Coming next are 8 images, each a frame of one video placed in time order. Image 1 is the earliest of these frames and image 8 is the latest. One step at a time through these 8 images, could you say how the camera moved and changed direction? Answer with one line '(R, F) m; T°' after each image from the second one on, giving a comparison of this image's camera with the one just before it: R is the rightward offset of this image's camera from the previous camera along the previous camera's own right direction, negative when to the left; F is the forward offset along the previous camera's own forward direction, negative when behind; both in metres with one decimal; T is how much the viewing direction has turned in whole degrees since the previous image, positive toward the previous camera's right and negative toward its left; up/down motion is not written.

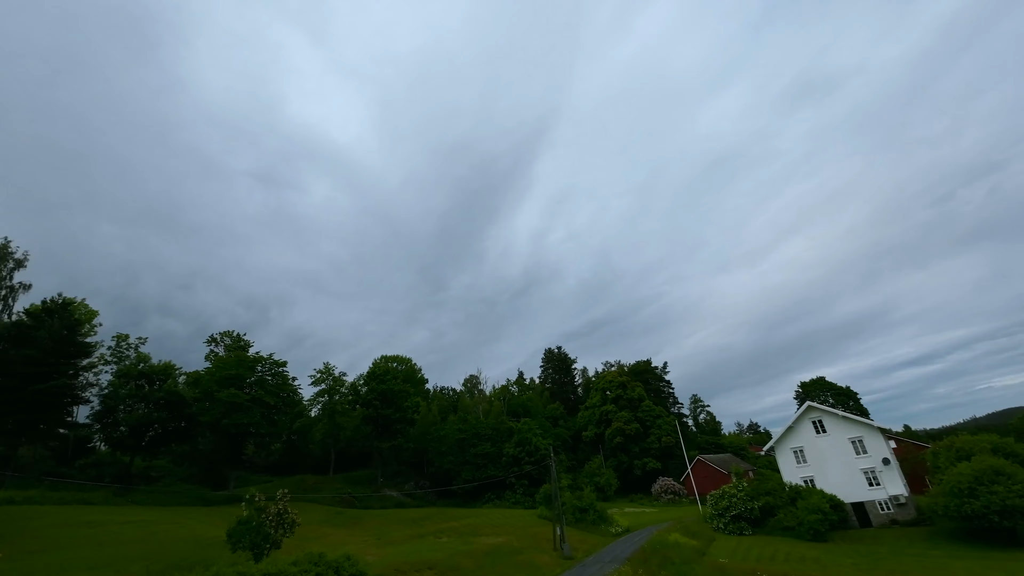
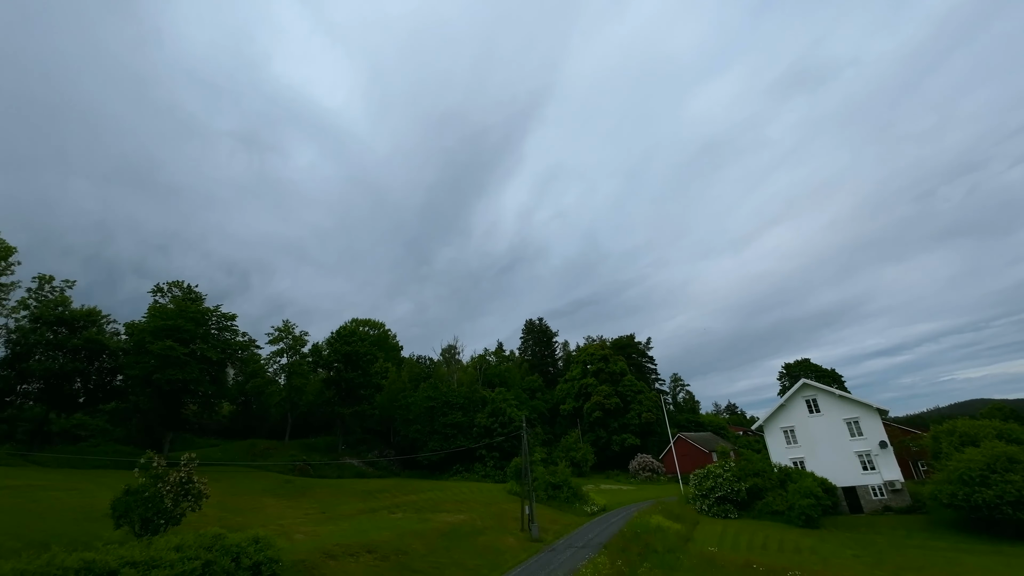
(+0.8, +4.8) m; +2°
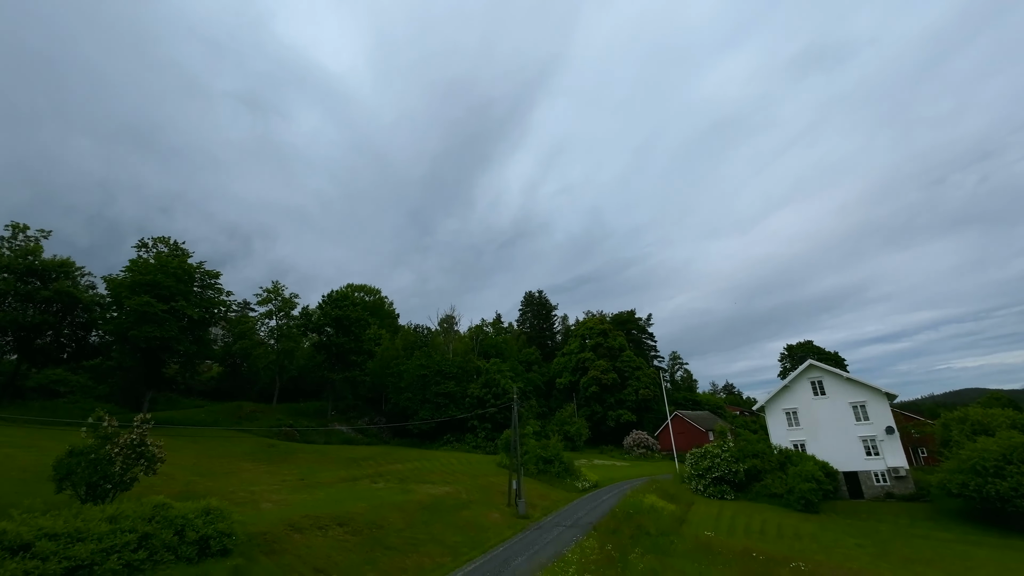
(+0.5, +2.2) m; 0°
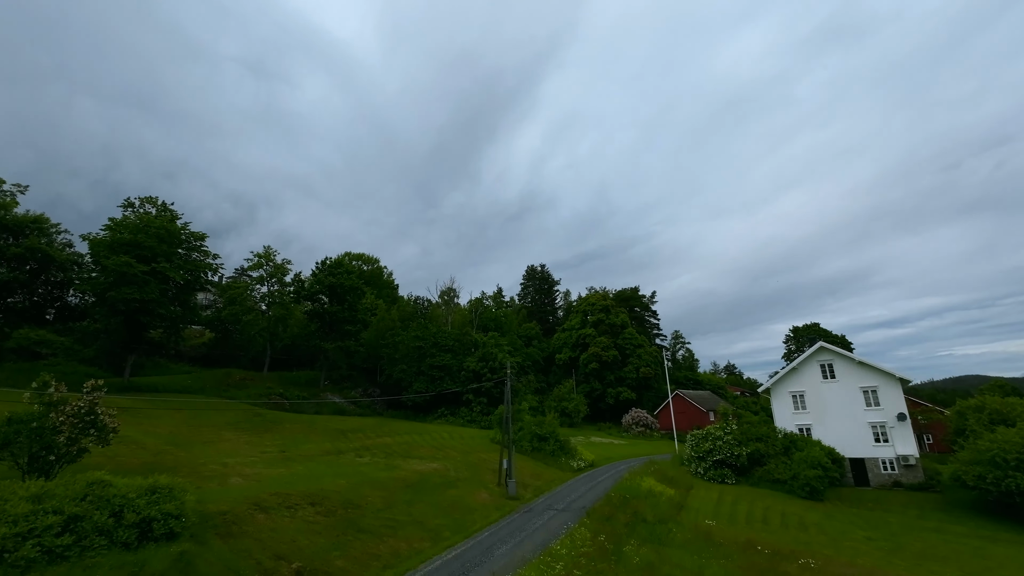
(+0.5, +2.1) m; 0°
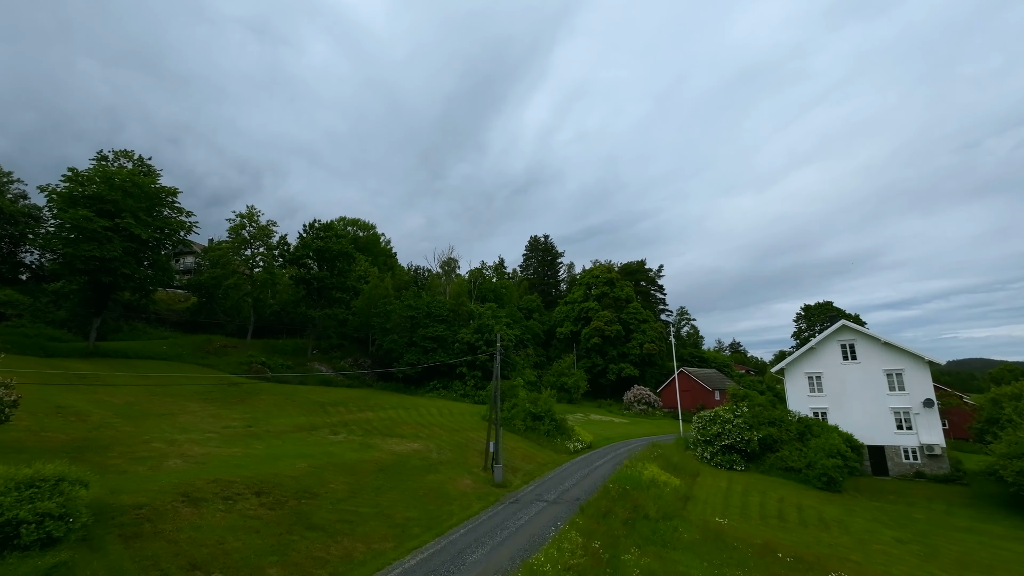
(+0.7, +3.3) m; -1°
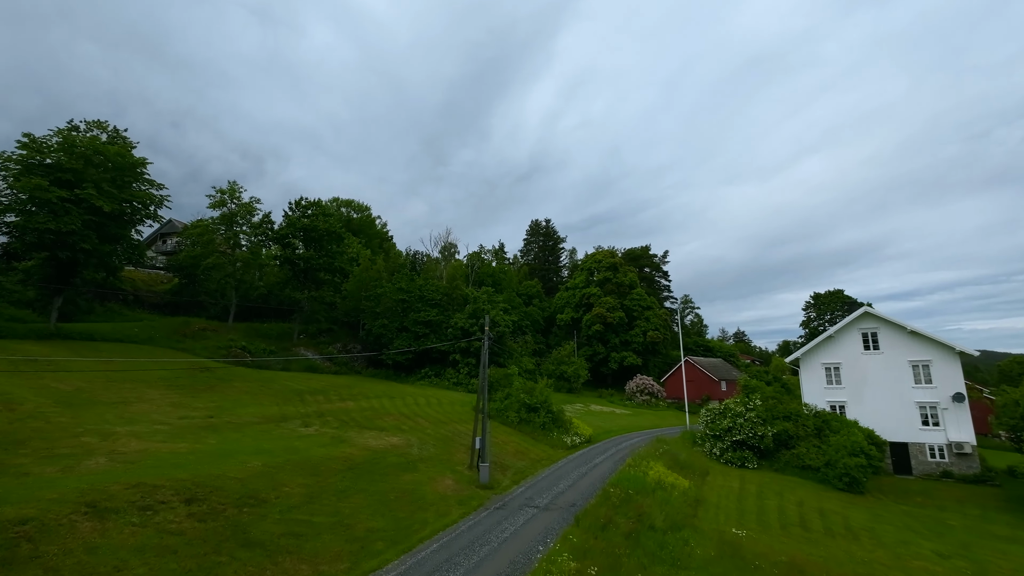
(+0.6, +2.9) m; 0°
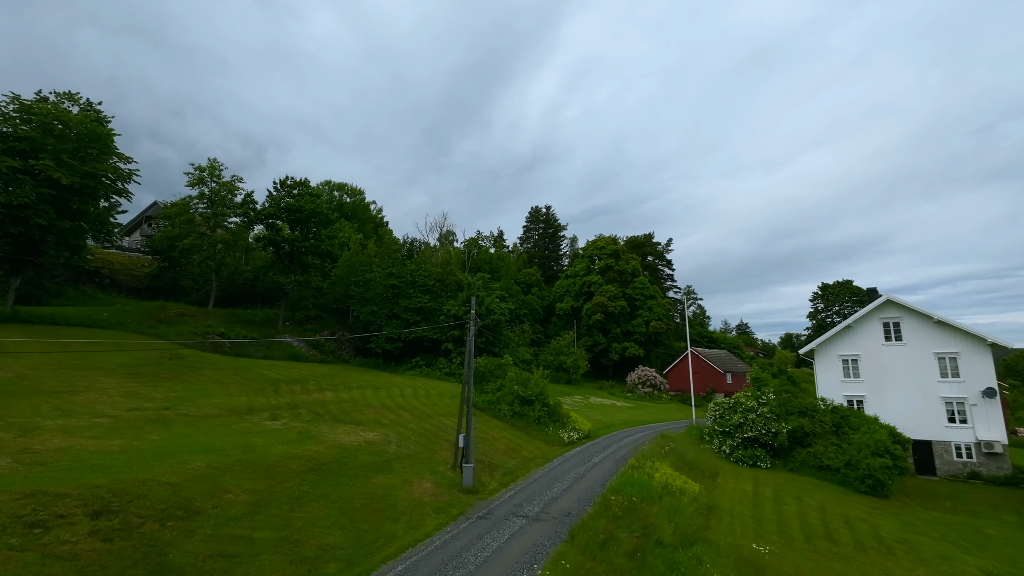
(+0.5, +2.6) m; 0°
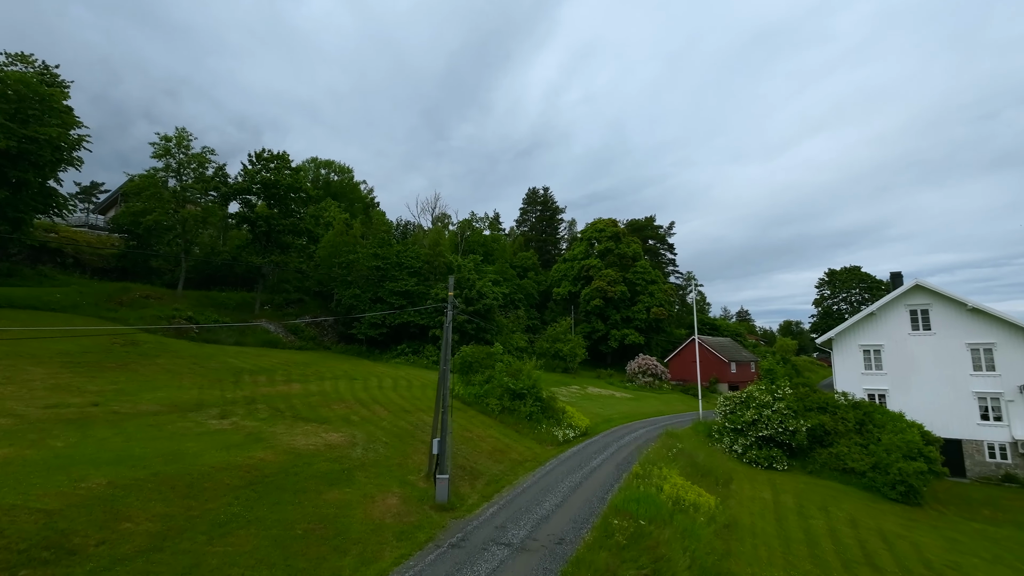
(+0.5, +3.1) m; 0°
